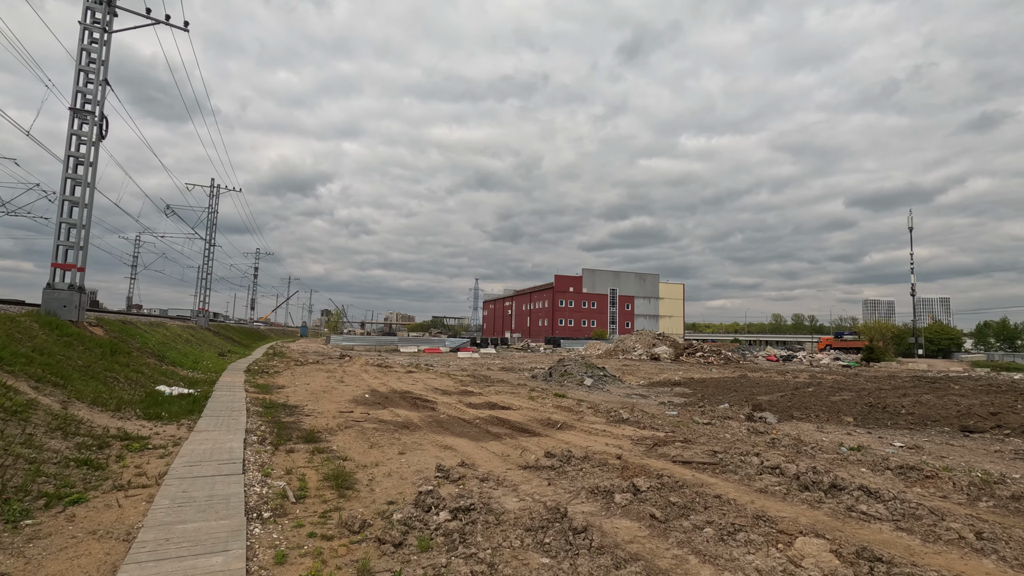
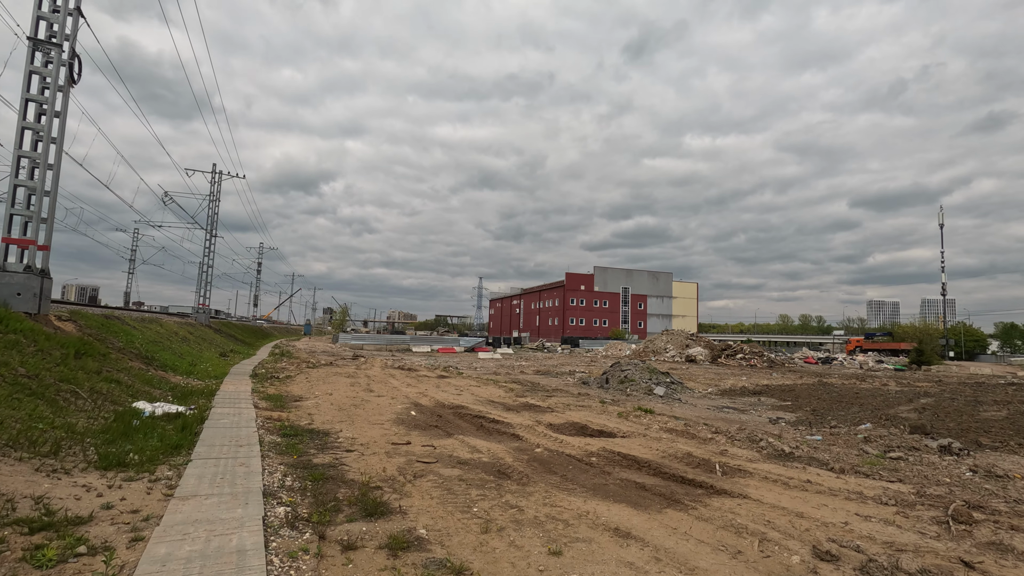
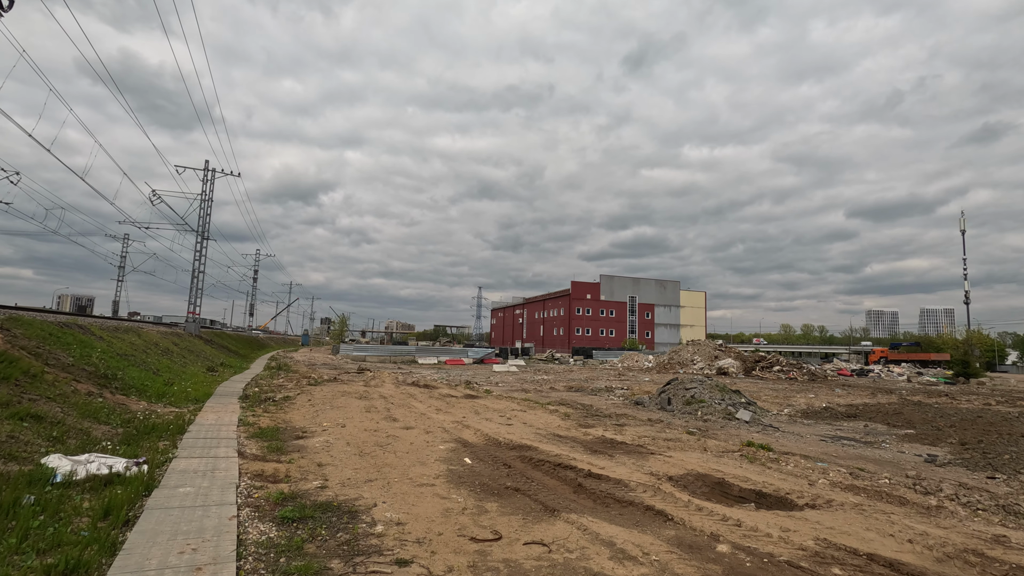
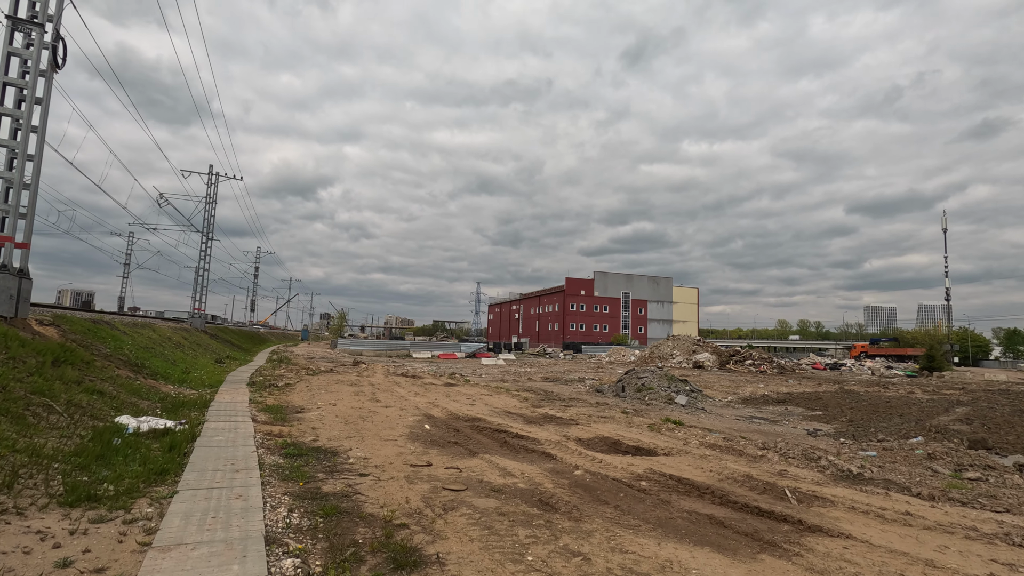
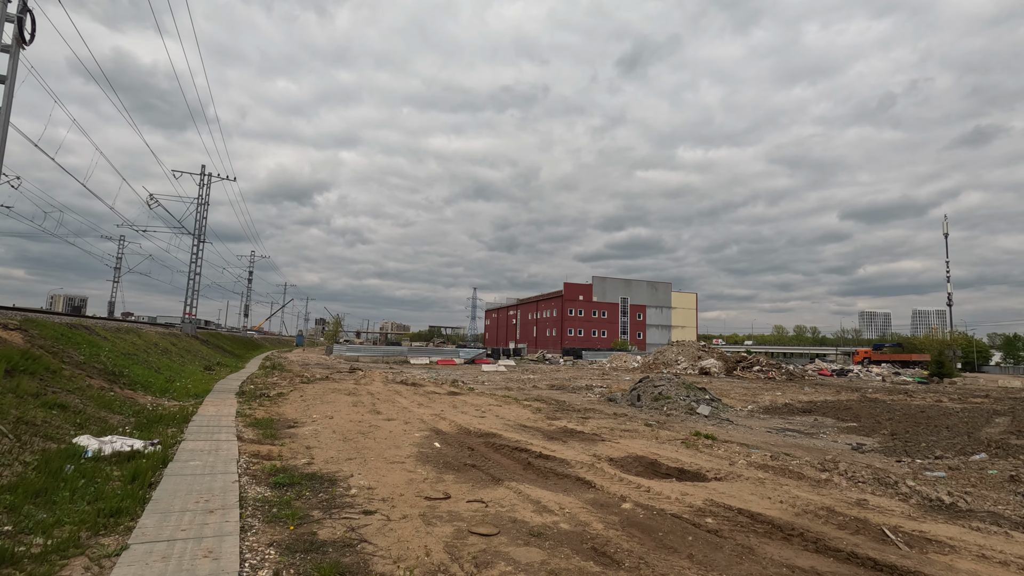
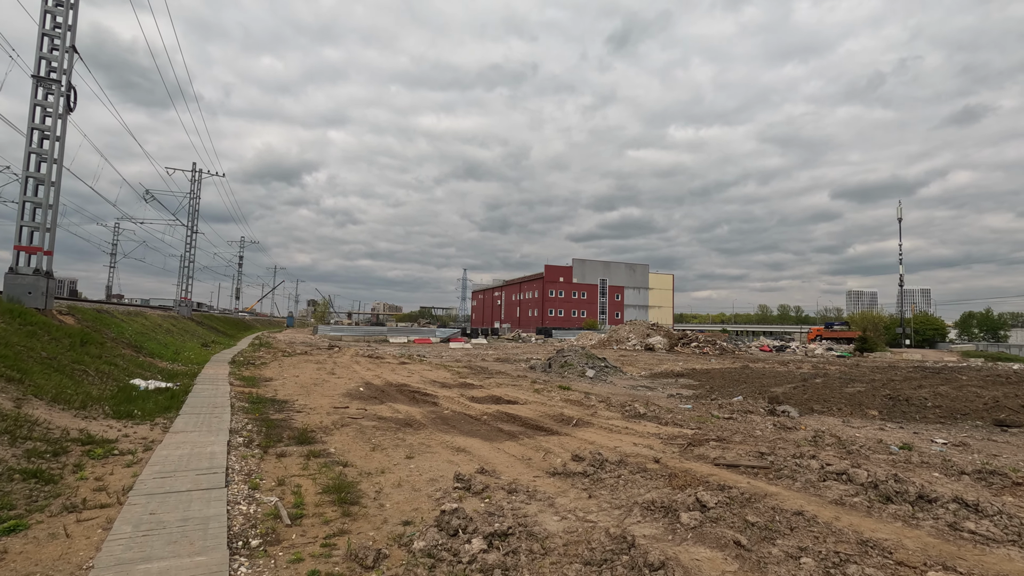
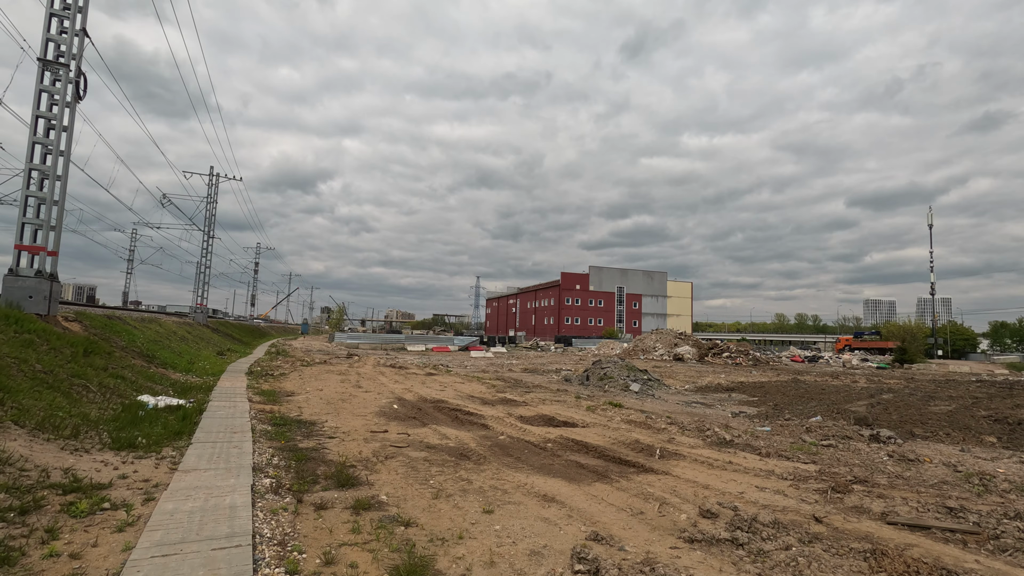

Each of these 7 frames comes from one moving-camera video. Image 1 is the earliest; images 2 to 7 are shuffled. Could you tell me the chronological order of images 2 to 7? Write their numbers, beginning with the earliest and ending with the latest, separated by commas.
6, 7, 2, 4, 5, 3
